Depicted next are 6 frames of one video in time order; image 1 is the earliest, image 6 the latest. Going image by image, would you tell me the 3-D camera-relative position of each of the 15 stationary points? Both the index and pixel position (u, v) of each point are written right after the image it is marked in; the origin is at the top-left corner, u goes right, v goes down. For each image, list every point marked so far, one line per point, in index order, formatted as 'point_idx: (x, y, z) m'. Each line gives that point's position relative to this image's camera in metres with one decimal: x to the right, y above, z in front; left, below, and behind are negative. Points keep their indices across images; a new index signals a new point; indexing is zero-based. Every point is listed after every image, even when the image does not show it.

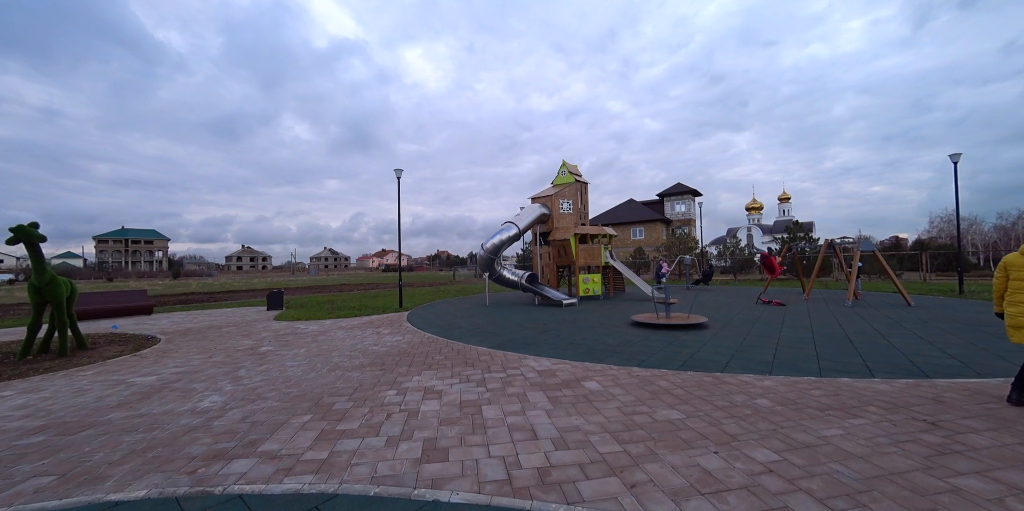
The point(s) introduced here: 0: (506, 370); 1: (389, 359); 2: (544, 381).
0: (-0.1, -1.7, +5.9) m
1: (-2.2, -1.8, +6.9) m
2: (+0.4, -1.7, +5.2) m
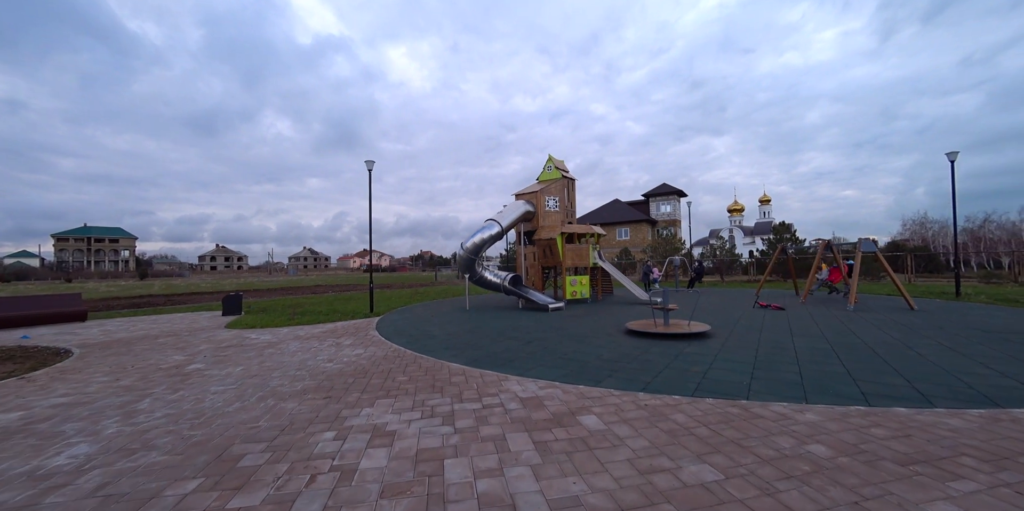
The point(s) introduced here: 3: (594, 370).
0: (-0.4, -1.7, +4.7) m
1: (-2.5, -1.8, +5.6) m
2: (+0.2, -1.7, +4.1) m
3: (+1.2, -1.7, +5.8) m
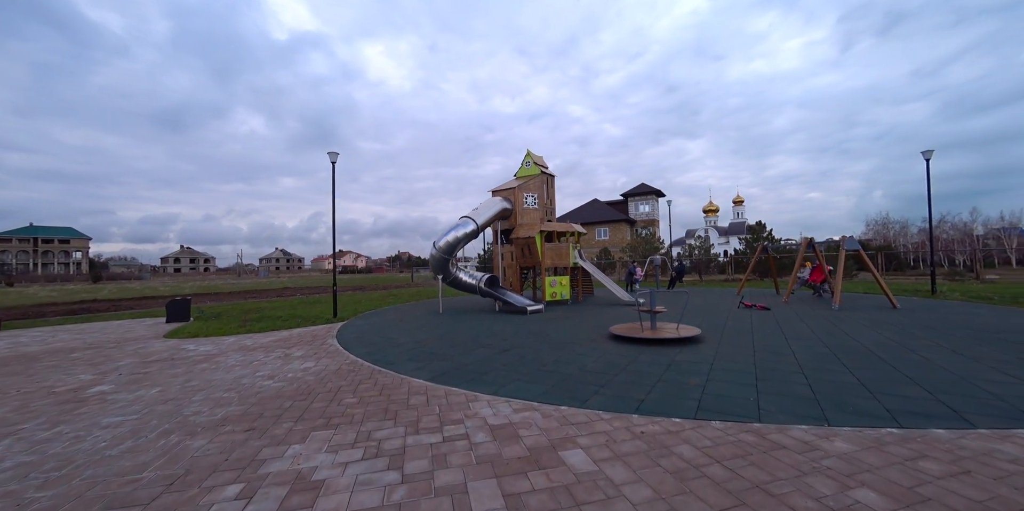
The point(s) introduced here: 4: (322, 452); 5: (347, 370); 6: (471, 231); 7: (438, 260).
0: (-0.7, -1.7, +3.9) m
1: (-2.9, -1.8, +4.7) m
2: (-0.1, -1.7, +3.3) m
3: (+0.9, -1.7, +5.0) m
4: (-1.7, -1.7, +3.4) m
5: (-2.7, -1.9, +6.3) m
6: (-1.5, +0.9, +13.9) m
7: (-2.6, -0.2, +13.9) m
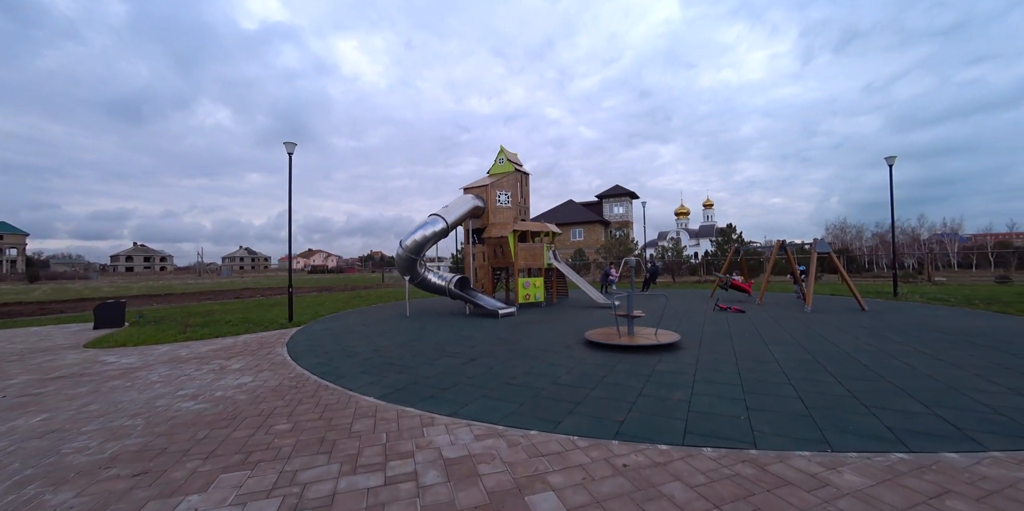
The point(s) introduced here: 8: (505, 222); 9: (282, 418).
0: (-1.0, -1.7, +3.2) m
1: (-3.2, -1.8, +3.9) m
2: (-0.4, -1.7, +2.6) m
3: (+0.4, -1.7, +4.5) m
4: (-2.0, -1.7, +2.7) m
5: (-3.2, -1.9, +5.5) m
6: (-2.4, +0.9, +13.2) m
7: (-3.6, -0.2, +13.1) m
8: (-0.3, +1.3, +15.4) m
9: (-2.5, -1.8, +4.3) m
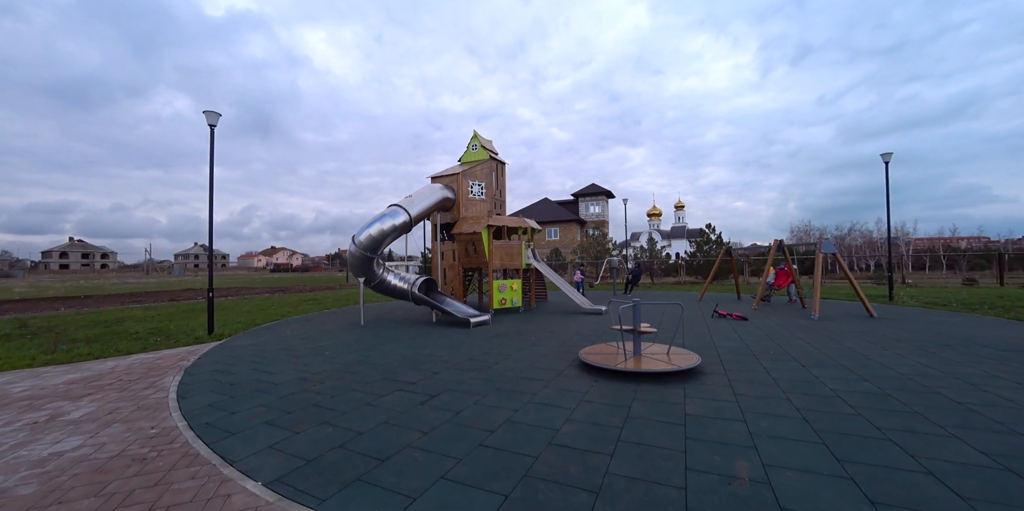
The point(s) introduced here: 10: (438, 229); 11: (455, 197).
0: (-1.1, -1.7, +1.3) m
1: (-3.3, -1.7, +1.8) m
2: (-0.4, -1.6, +0.8) m
3: (+0.3, -1.7, +2.7) m
4: (-2.0, -1.7, +0.8) m
5: (-3.4, -1.8, +3.5) m
6: (-3.2, +0.9, +11.2) m
7: (-4.4, -0.1, +11.0) m
8: (-1.2, +1.4, +13.5) m
9: (-2.7, -1.7, +2.3) m
10: (-2.6, +0.9, +13.5) m
11: (-1.9, +2.0, +13.3) m
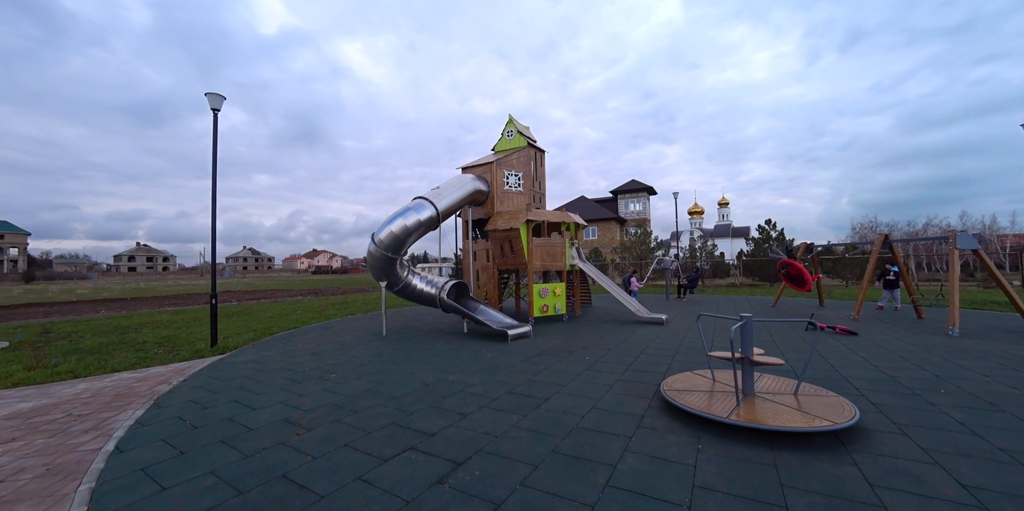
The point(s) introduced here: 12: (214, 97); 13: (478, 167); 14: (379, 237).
0: (-0.8, -1.6, -0.3) m
1: (-3.0, -1.7, +0.4) m
2: (-0.2, -1.6, -0.9) m
3: (+0.6, -1.6, +0.9) m
4: (-1.8, -1.7, -0.8) m
5: (-3.0, -1.8, +2.0) m
6: (-2.1, +0.9, +9.7) m
7: (-3.3, -0.1, +9.6) m
8: (+0.1, +1.4, +11.8) m
9: (-2.3, -1.7, +0.8) m
10: (-1.3, +0.9, +11.9) m
11: (-0.7, +2.0, +11.7) m
12: (-6.7, +3.6, +8.9) m
13: (-1.1, +2.8, +12.1) m
14: (-3.2, +0.4, +9.4) m
